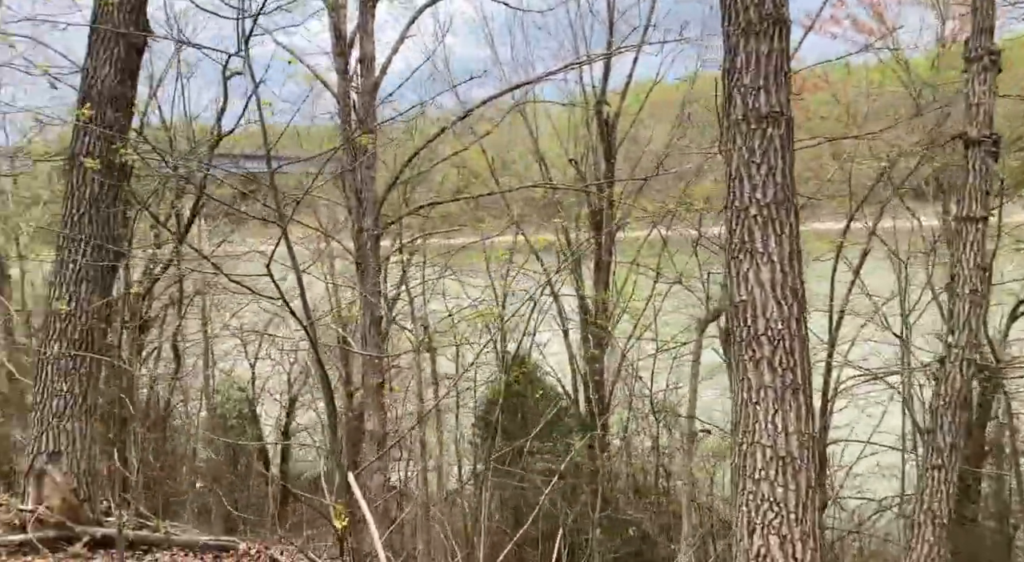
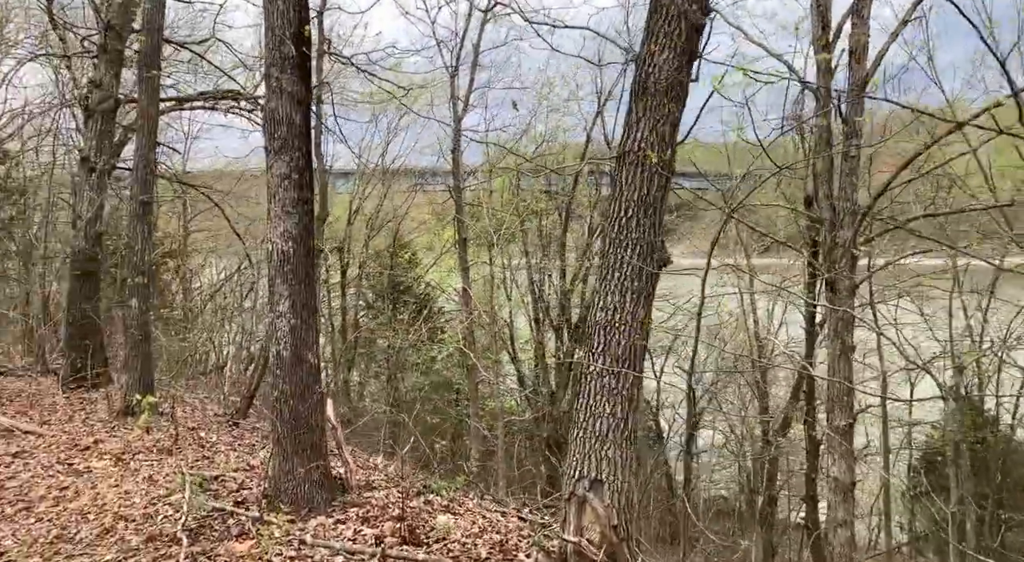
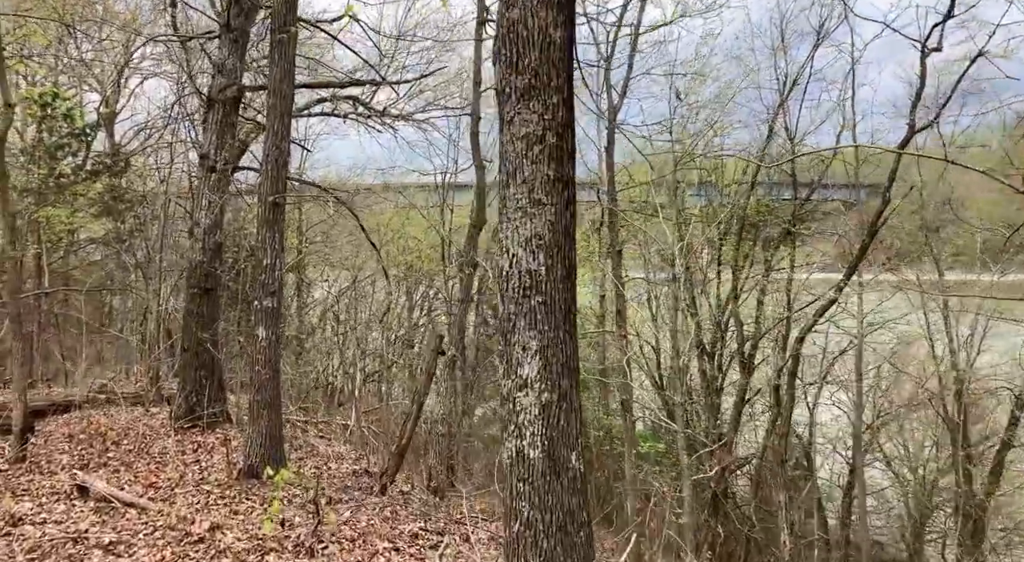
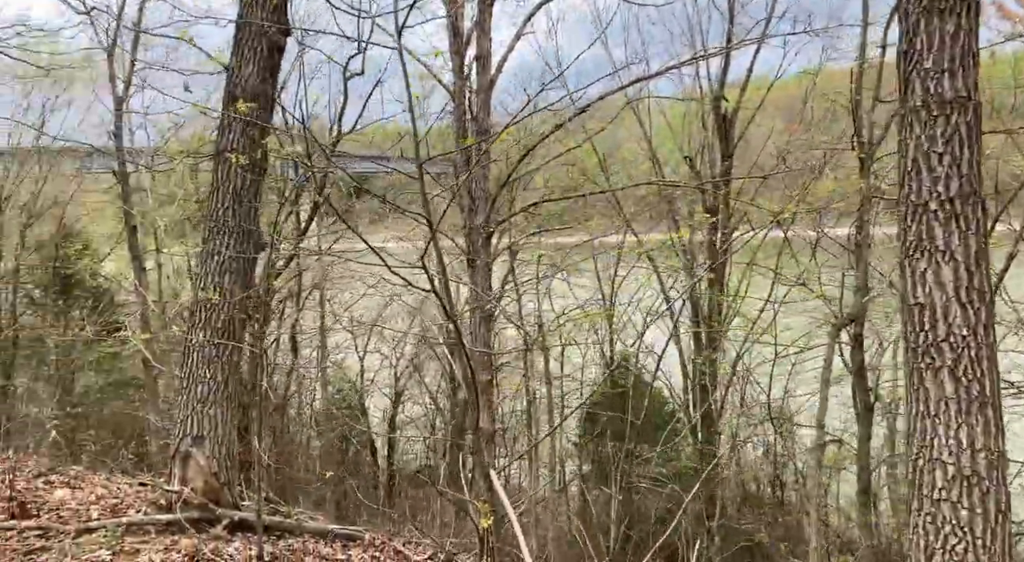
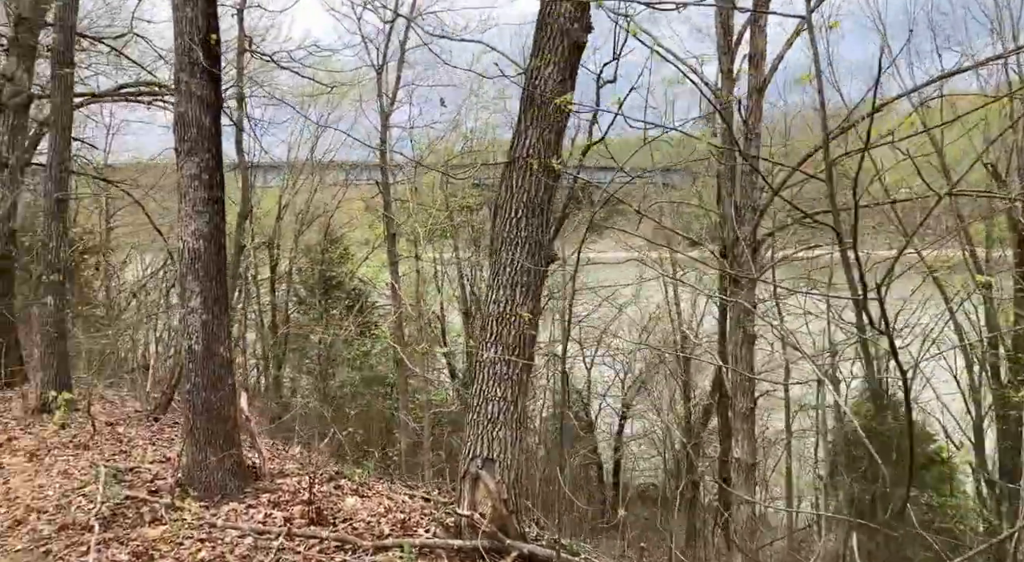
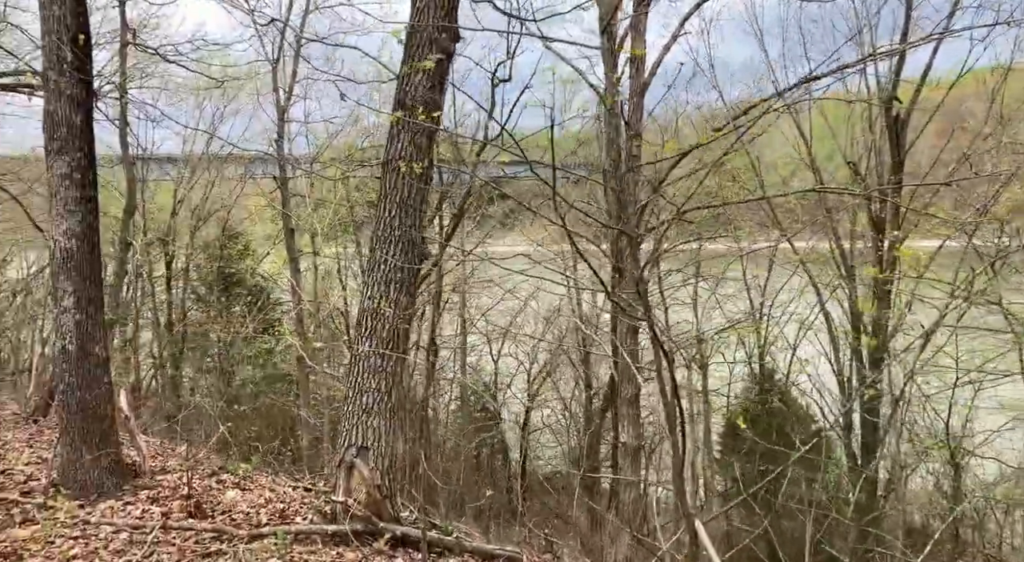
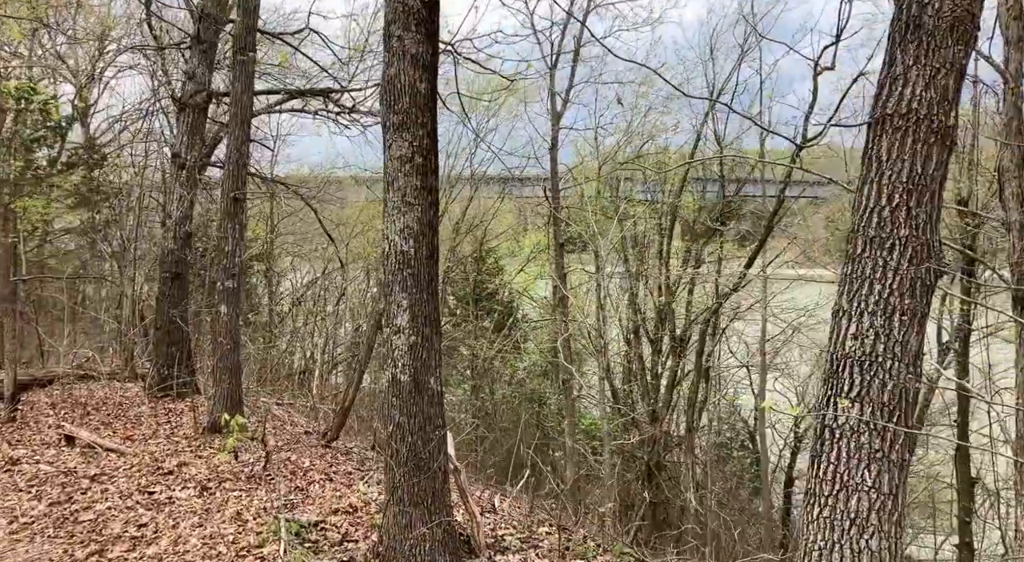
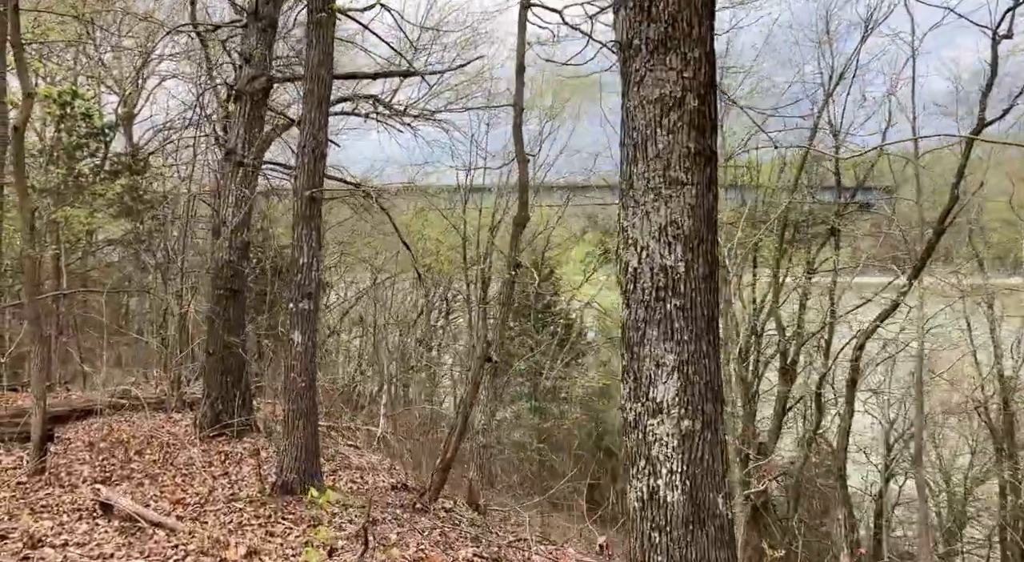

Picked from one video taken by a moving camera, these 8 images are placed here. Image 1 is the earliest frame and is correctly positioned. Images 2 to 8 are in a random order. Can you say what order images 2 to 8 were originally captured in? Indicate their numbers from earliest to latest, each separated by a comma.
4, 6, 5, 2, 7, 3, 8
